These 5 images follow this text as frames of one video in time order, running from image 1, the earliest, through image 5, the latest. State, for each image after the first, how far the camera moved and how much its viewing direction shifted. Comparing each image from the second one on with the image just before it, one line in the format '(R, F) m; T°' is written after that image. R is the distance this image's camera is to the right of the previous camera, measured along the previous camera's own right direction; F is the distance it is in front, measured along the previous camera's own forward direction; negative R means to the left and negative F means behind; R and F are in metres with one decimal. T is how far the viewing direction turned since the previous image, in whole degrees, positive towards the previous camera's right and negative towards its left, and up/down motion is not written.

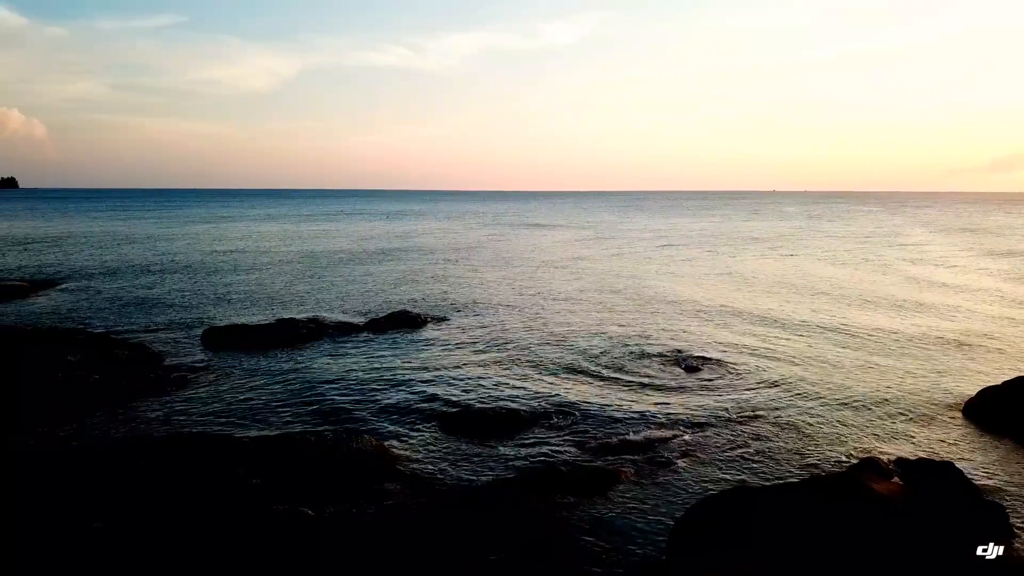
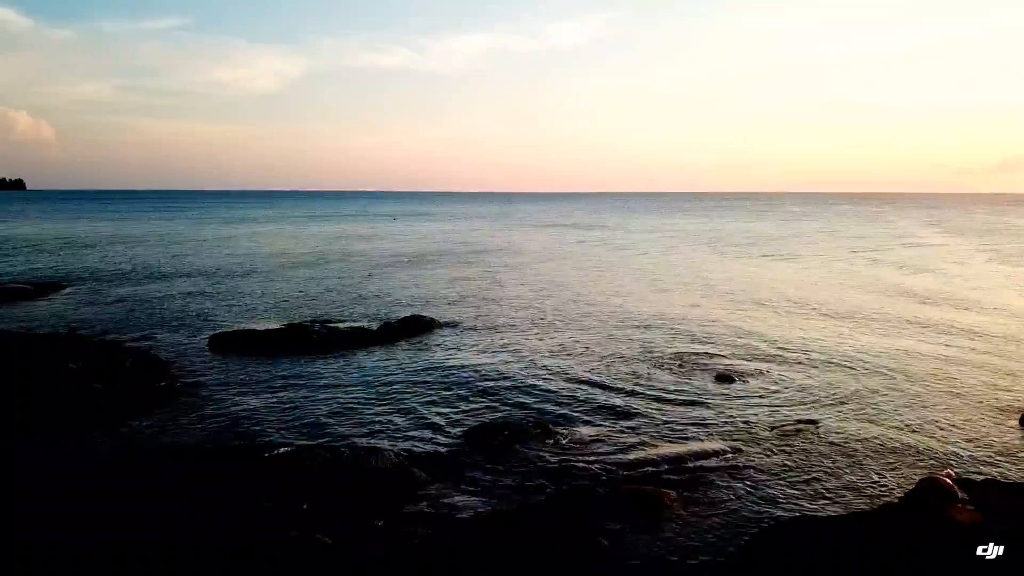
(-0.7, +1.3) m; 0°
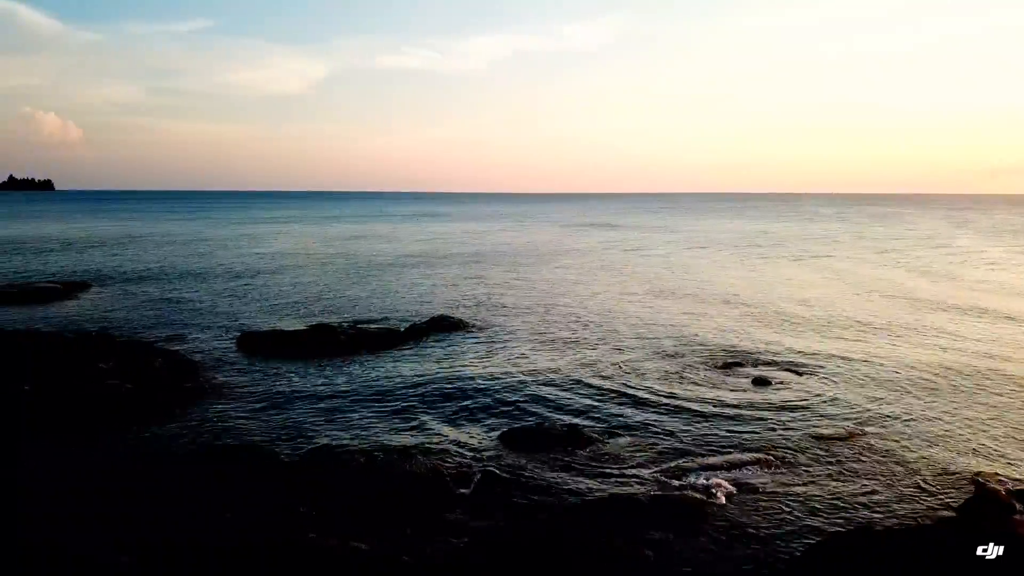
(-0.6, +0.5) m; -2°
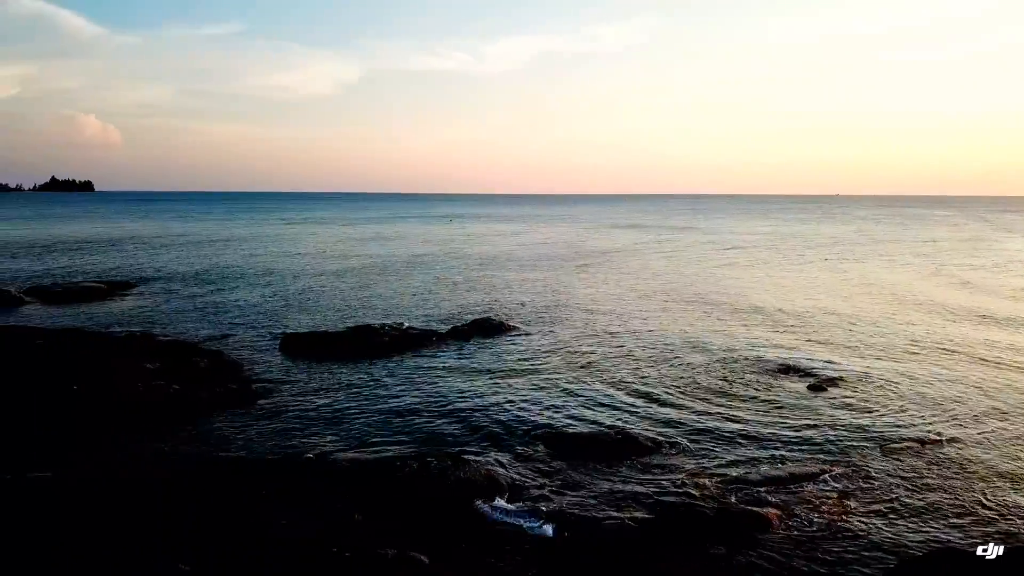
(-0.9, +0.6) m; -2°
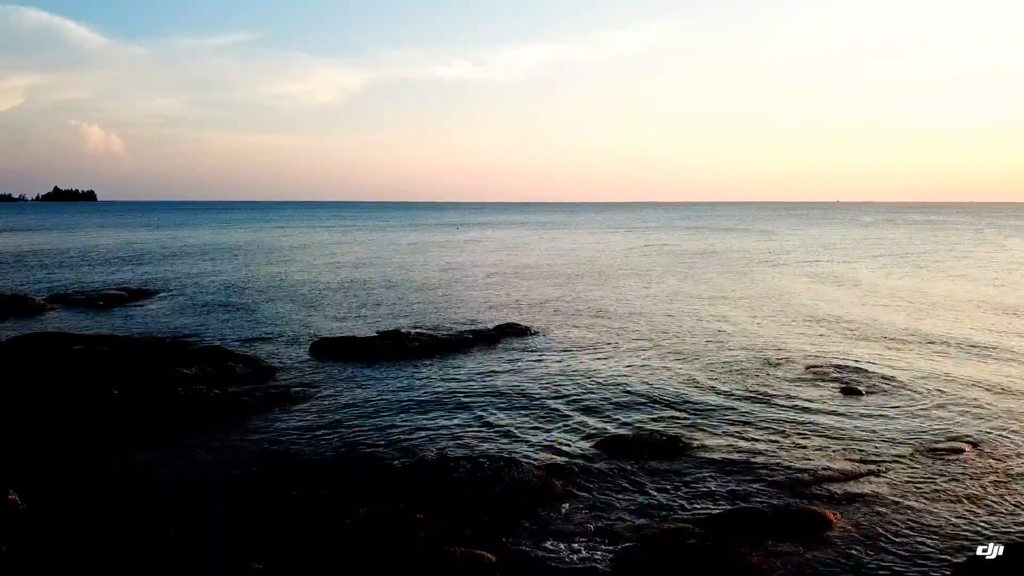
(-1.5, -0.2) m; 0°
